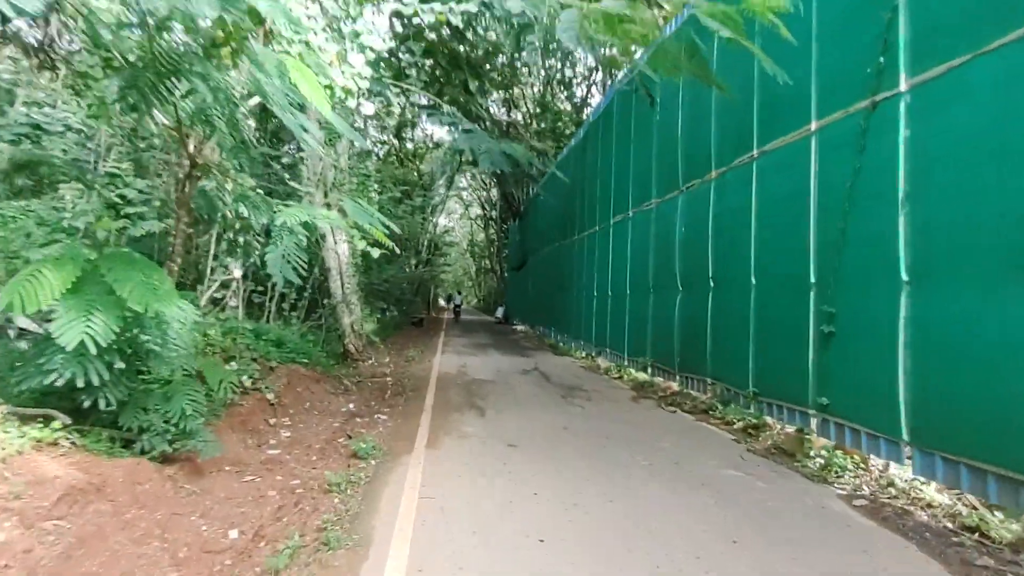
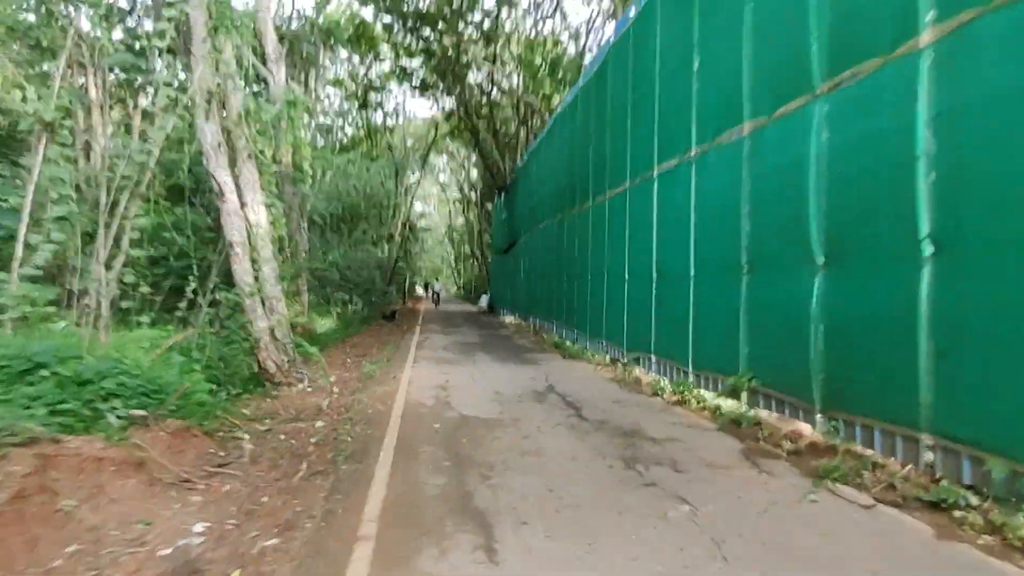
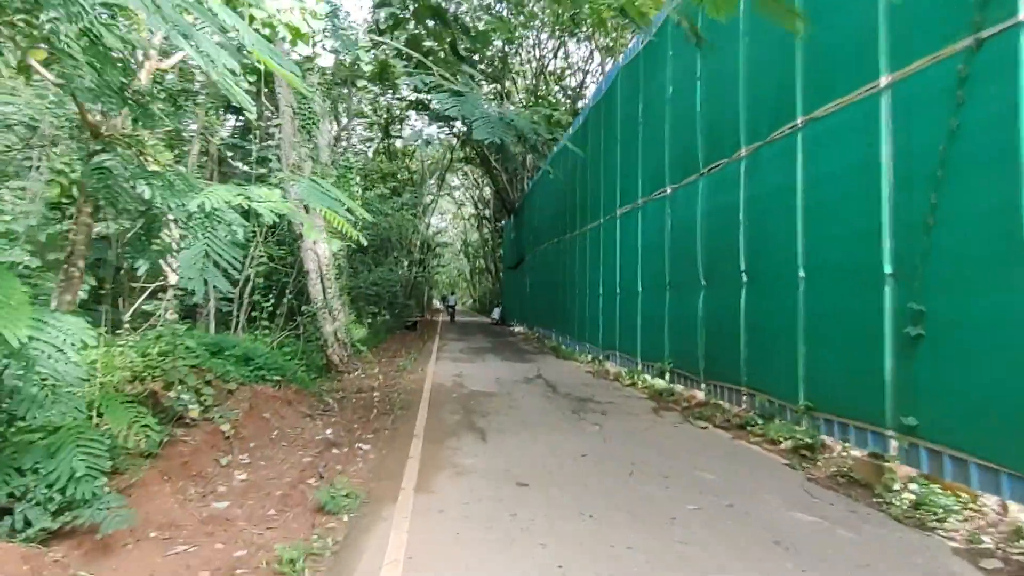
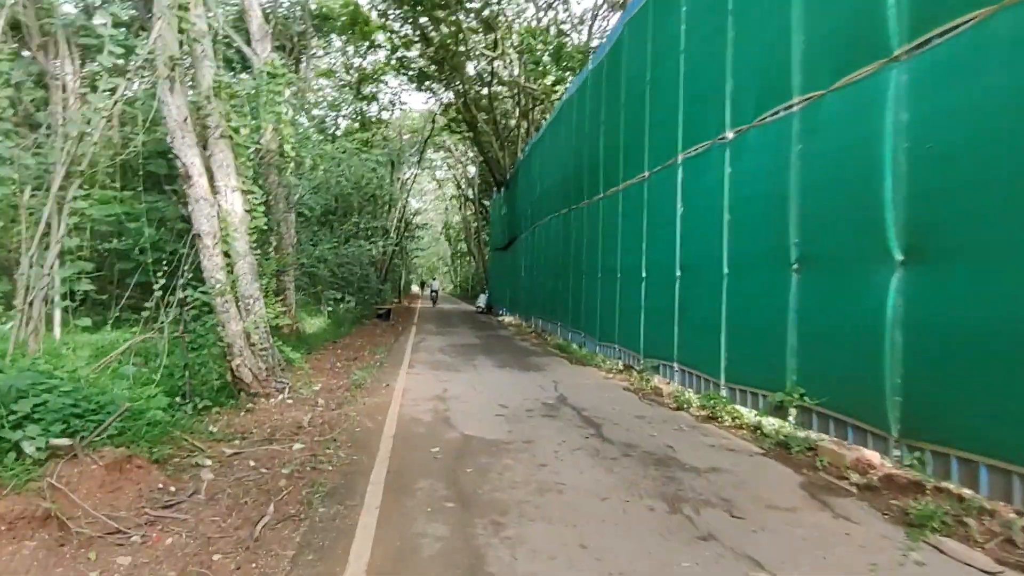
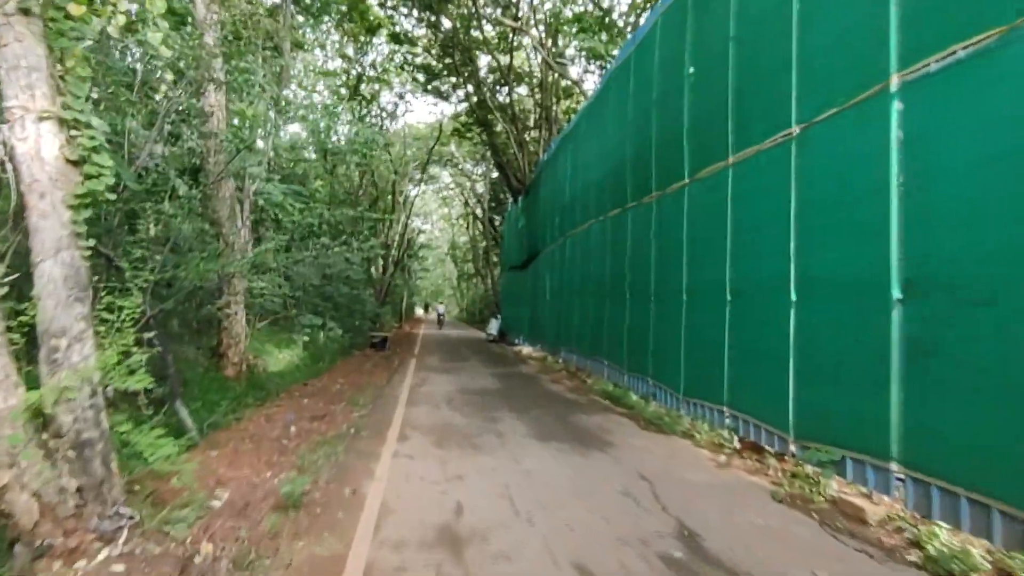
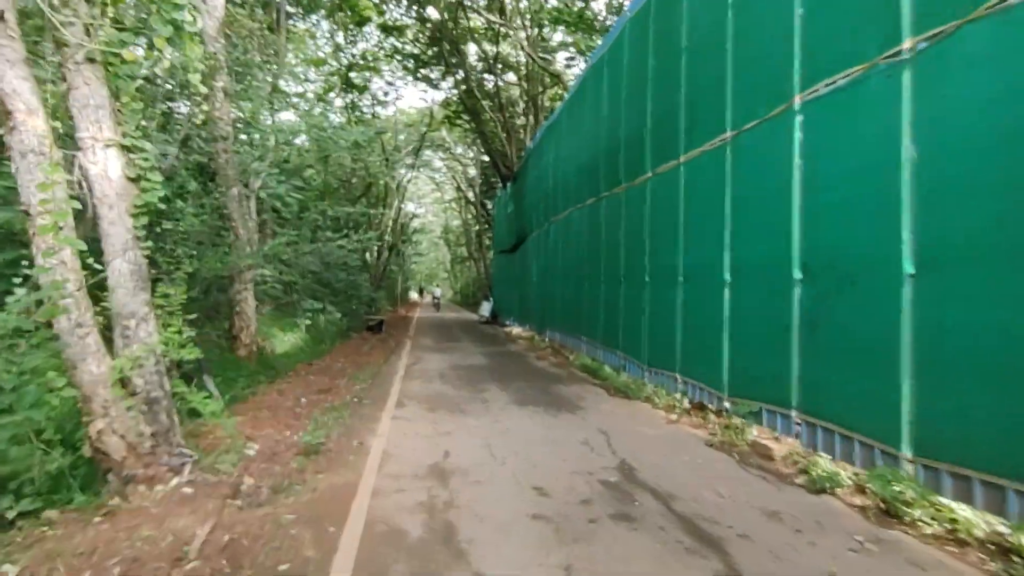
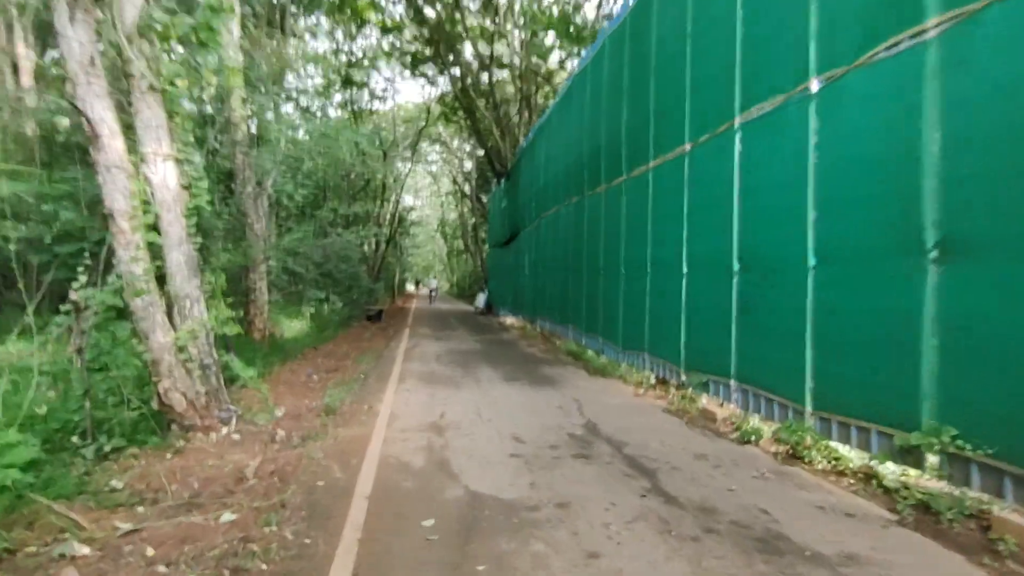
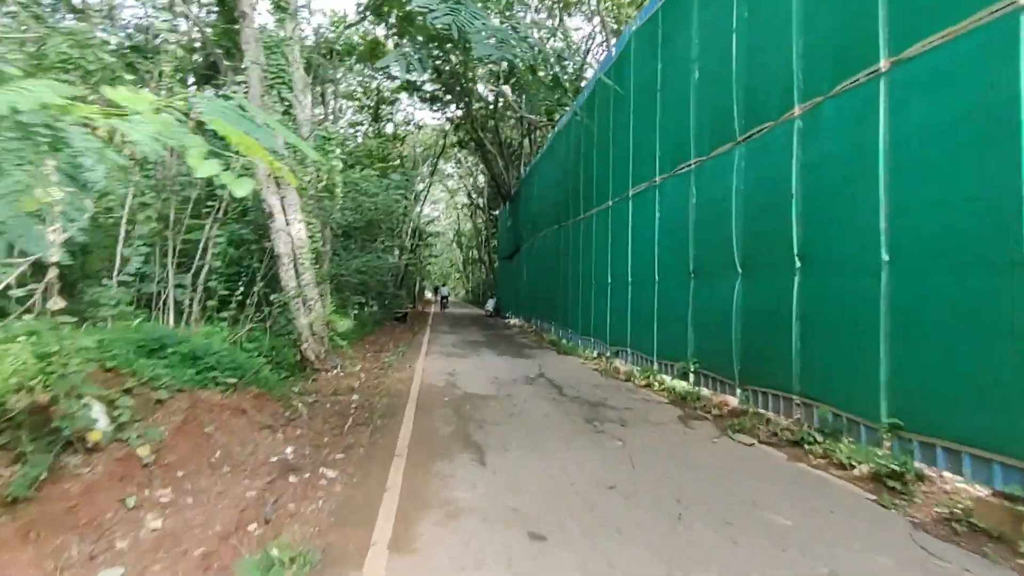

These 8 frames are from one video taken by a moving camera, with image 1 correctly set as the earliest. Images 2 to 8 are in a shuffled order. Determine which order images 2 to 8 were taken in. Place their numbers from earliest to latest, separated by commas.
3, 8, 2, 4, 7, 6, 5
